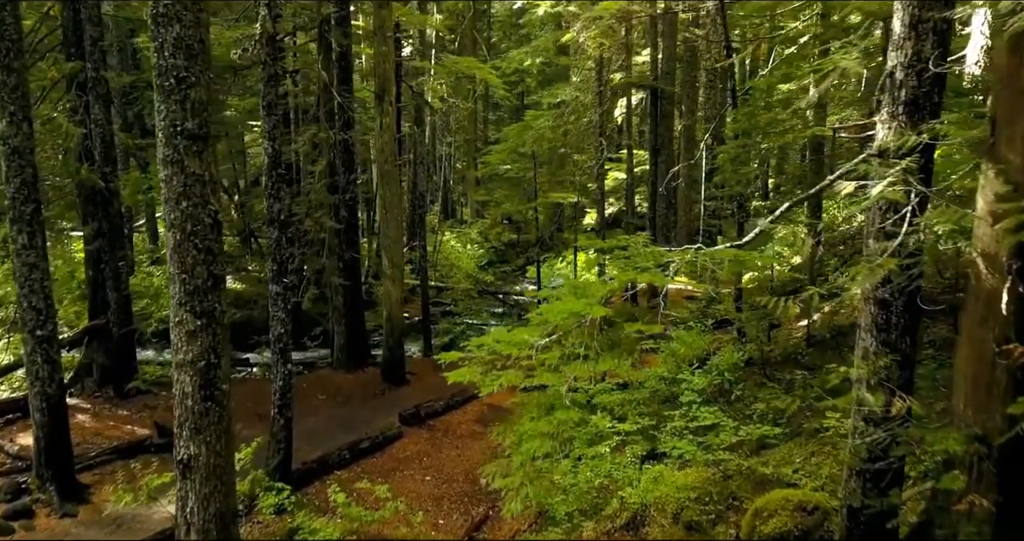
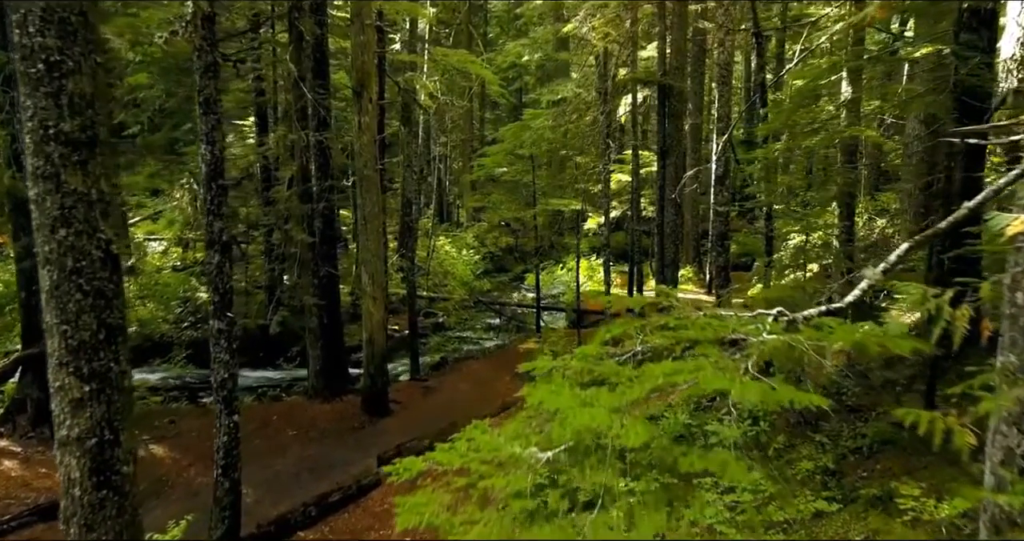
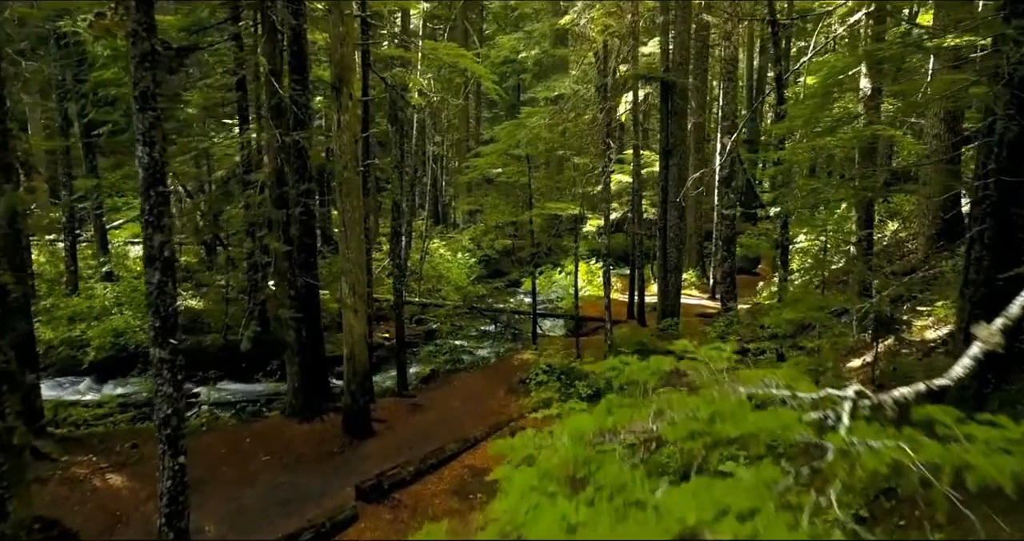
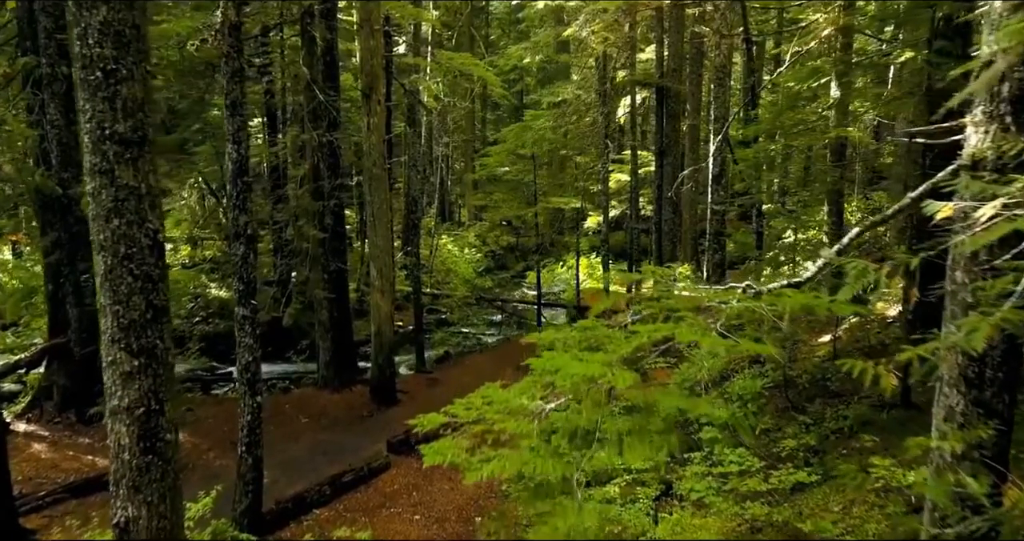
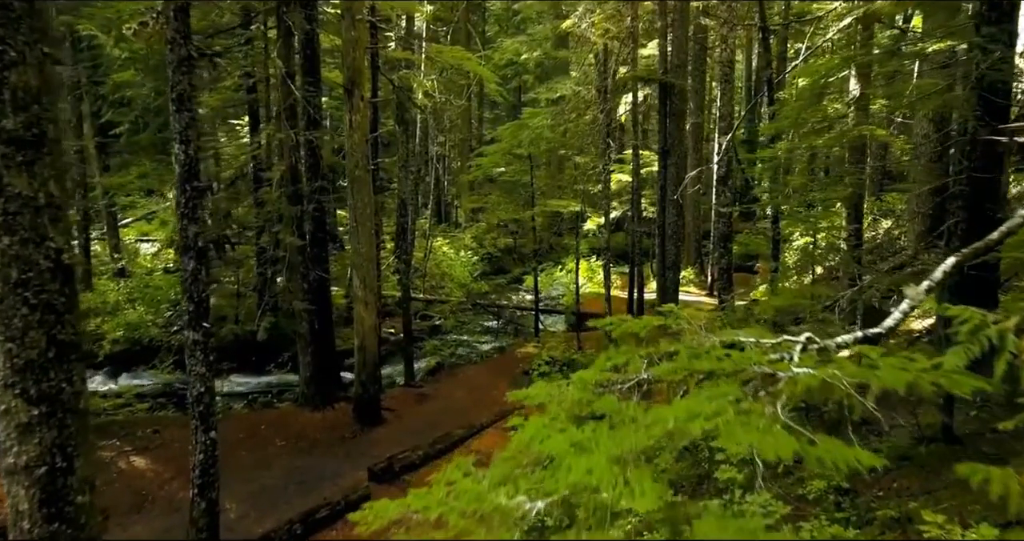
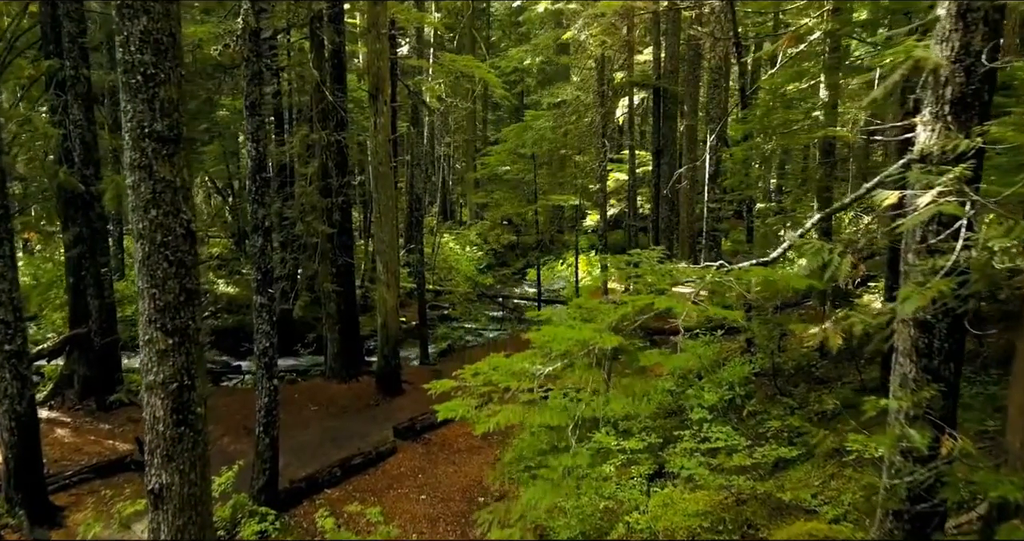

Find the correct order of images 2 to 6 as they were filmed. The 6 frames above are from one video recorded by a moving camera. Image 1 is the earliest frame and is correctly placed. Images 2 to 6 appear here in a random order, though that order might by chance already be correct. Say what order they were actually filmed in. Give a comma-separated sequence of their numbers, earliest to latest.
6, 4, 2, 5, 3
